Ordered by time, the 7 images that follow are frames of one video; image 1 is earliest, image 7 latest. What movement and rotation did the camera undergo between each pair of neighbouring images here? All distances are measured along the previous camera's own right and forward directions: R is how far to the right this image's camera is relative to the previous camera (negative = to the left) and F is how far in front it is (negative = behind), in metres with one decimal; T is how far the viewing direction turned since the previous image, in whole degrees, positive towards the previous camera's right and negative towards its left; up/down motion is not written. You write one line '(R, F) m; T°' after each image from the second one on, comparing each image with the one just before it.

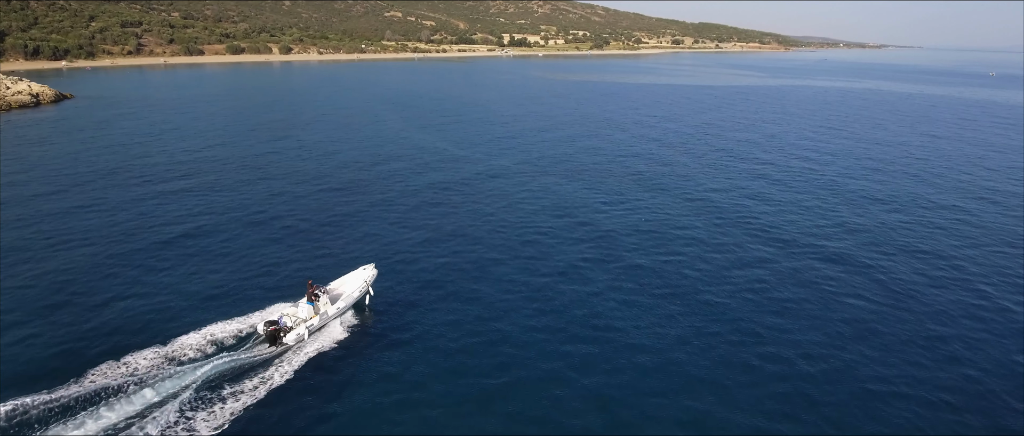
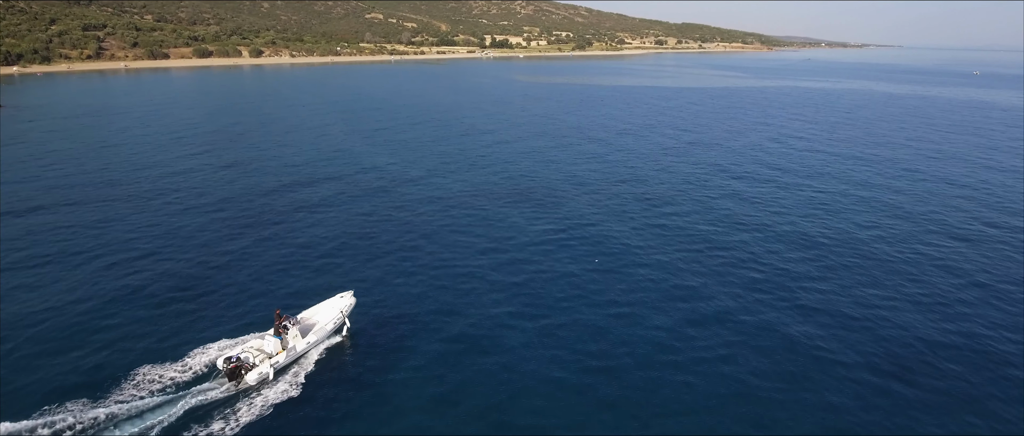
(+3.9, +7.7) m; +1°
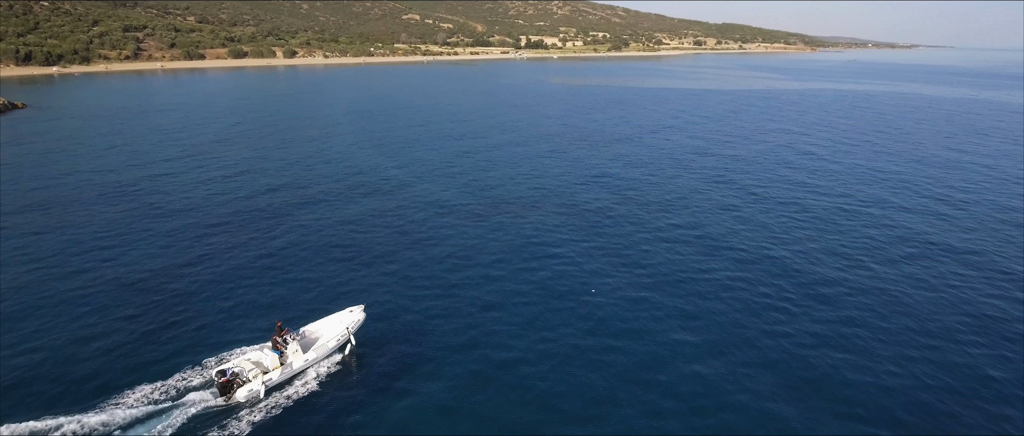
(+2.5, +4.1) m; -3°
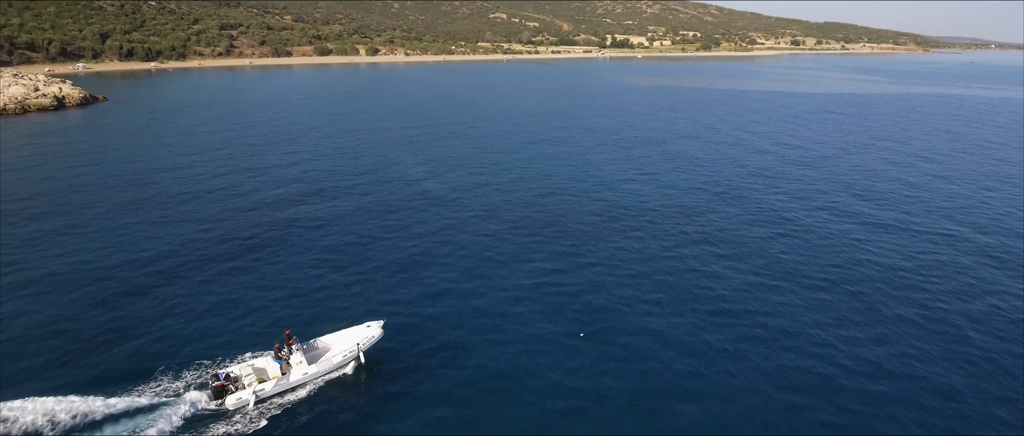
(+4.9, +4.7) m; -7°
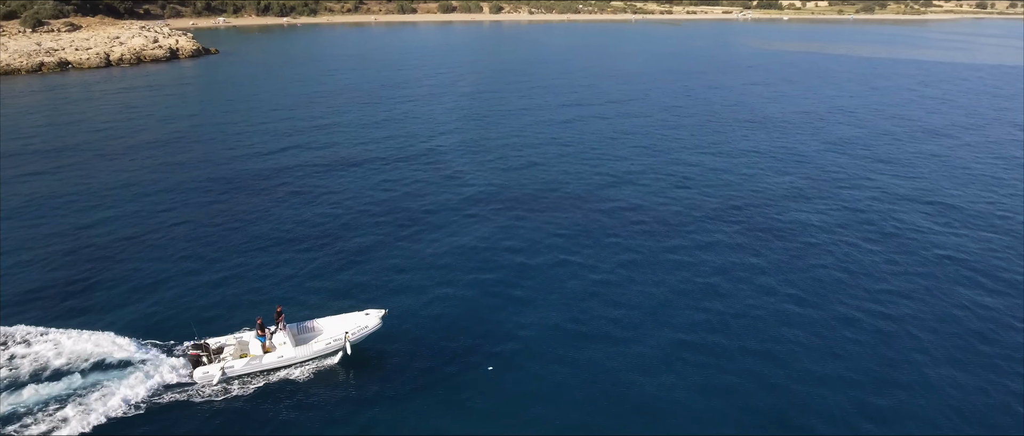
(+7.6, +6.1) m; -11°
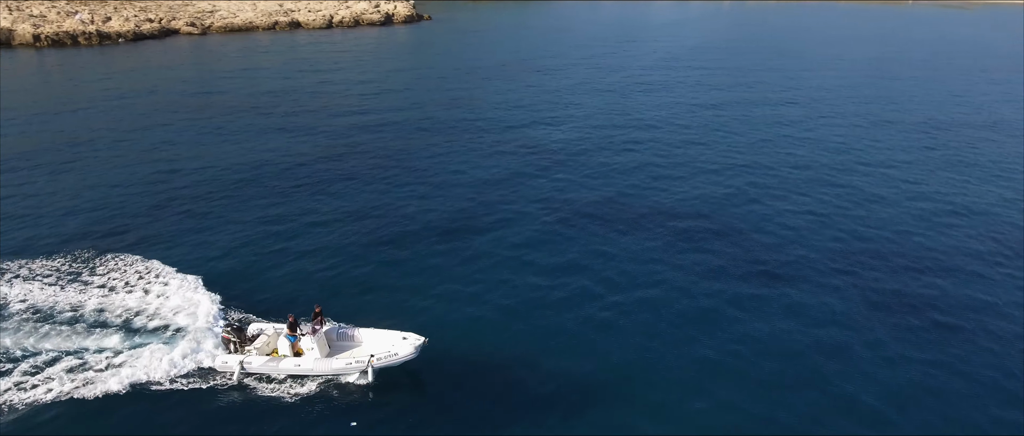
(+7.3, +6.7) m; -19°
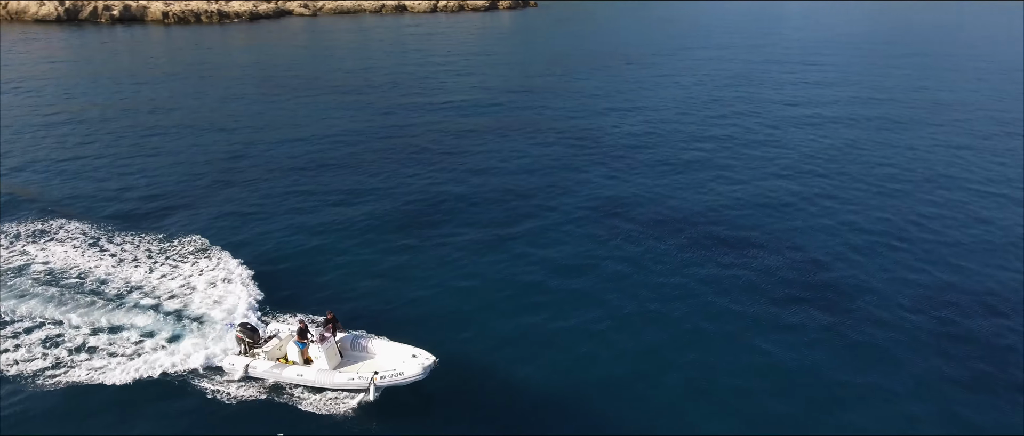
(+3.0, +2.2) m; -9°
